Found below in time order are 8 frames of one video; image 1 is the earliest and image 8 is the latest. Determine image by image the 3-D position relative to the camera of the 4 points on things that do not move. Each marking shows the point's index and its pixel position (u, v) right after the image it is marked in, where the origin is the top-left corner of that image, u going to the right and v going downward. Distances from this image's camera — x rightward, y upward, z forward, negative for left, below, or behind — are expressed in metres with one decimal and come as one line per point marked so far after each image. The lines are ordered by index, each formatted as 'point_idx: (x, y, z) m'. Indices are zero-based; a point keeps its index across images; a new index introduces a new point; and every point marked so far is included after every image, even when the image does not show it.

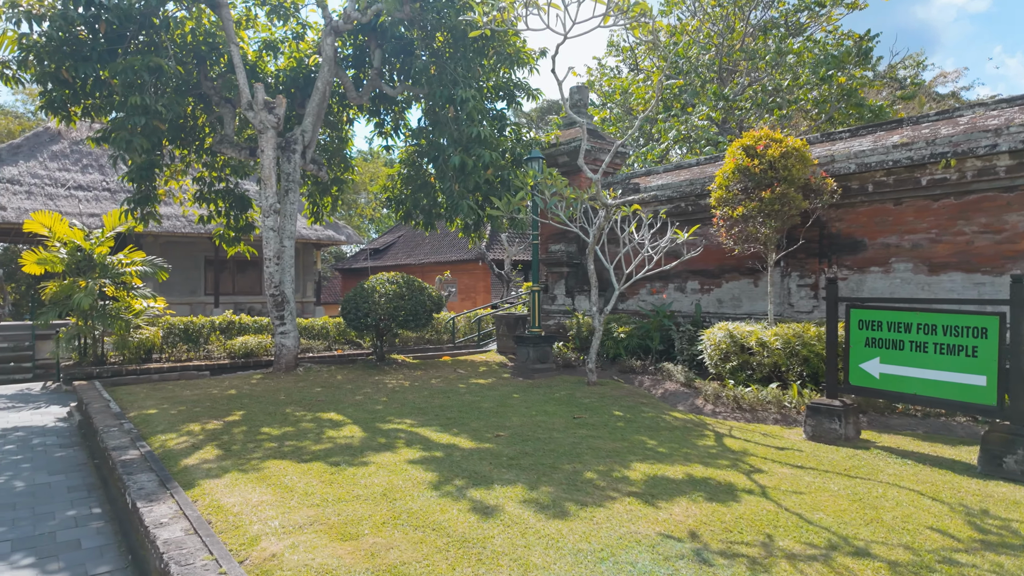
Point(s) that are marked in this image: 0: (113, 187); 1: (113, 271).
0: (-10.4, +2.6, +15.4) m
1: (-6.3, +0.3, +9.3) m
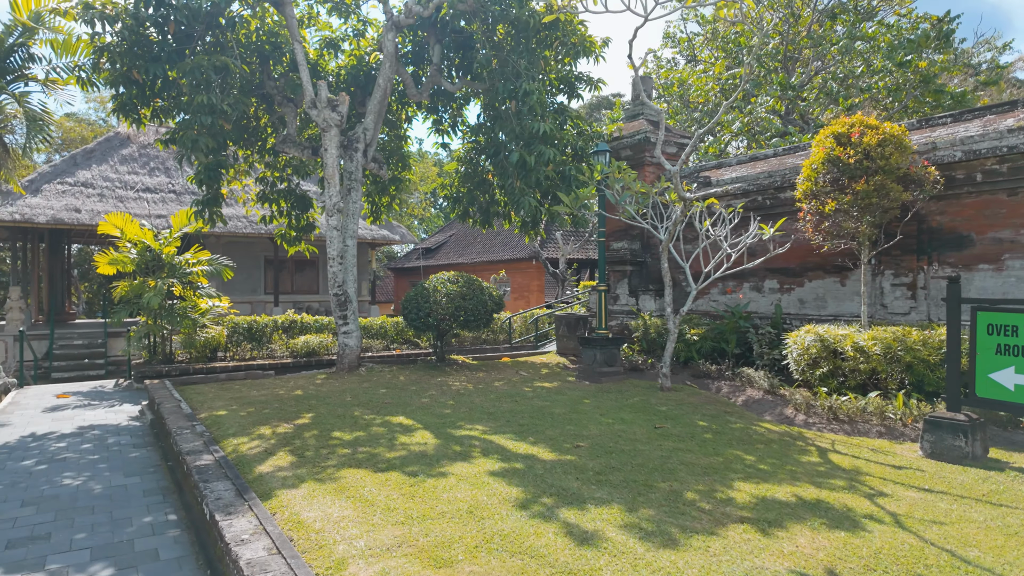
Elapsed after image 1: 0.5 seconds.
0: (-8.9, +2.6, +15.8) m
1: (-5.3, +0.3, +9.4) m
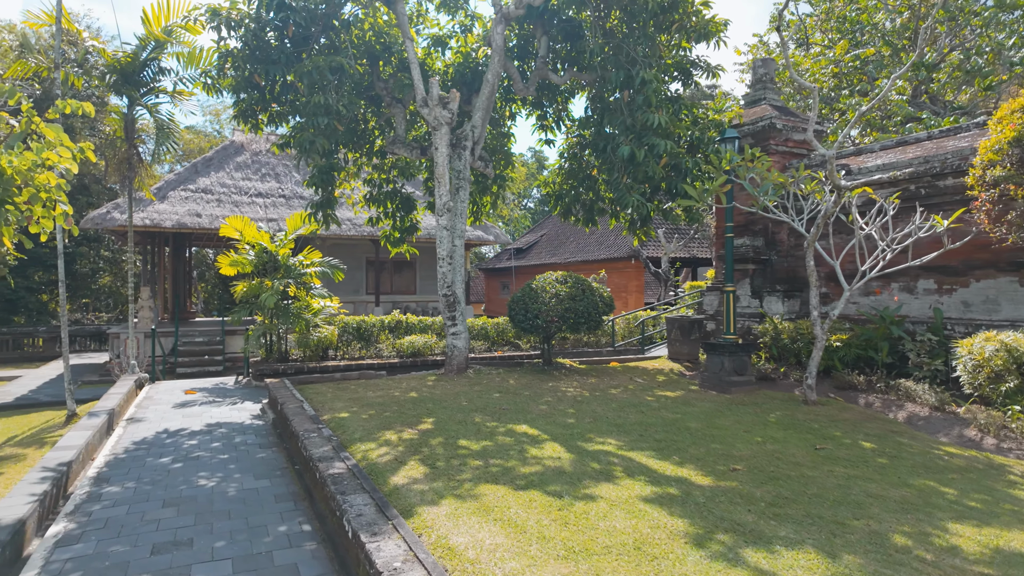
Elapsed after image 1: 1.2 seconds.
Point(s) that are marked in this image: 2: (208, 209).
0: (-6.3, +2.6, +16.5) m
1: (-3.6, +0.3, +9.6) m
2: (-7.5, +1.9, +14.5) m
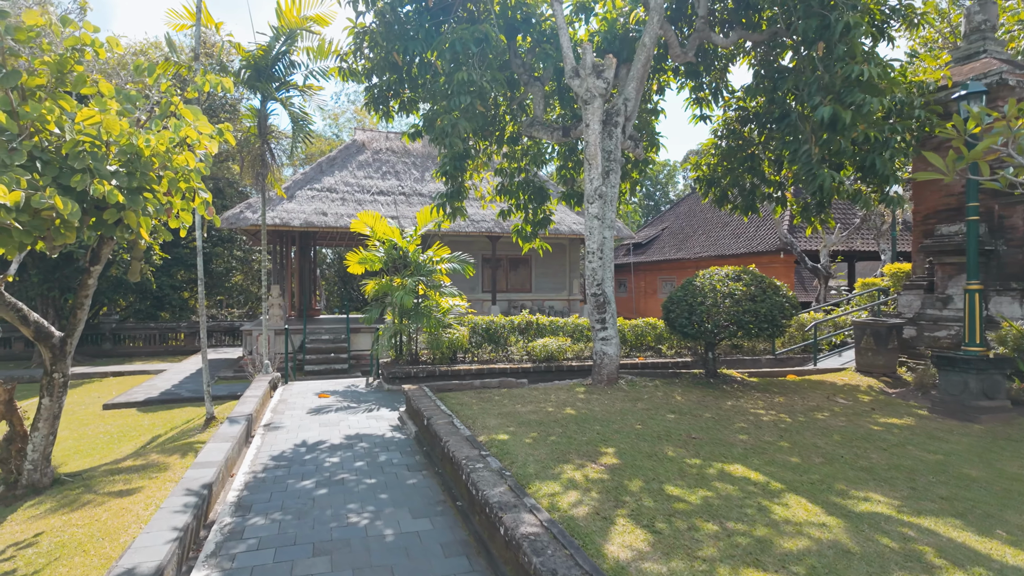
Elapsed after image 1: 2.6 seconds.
0: (-2.9, +2.7, +16.2) m
1: (-1.4, +0.3, +9.0) m
2: (-4.4, +2.0, +14.4) m
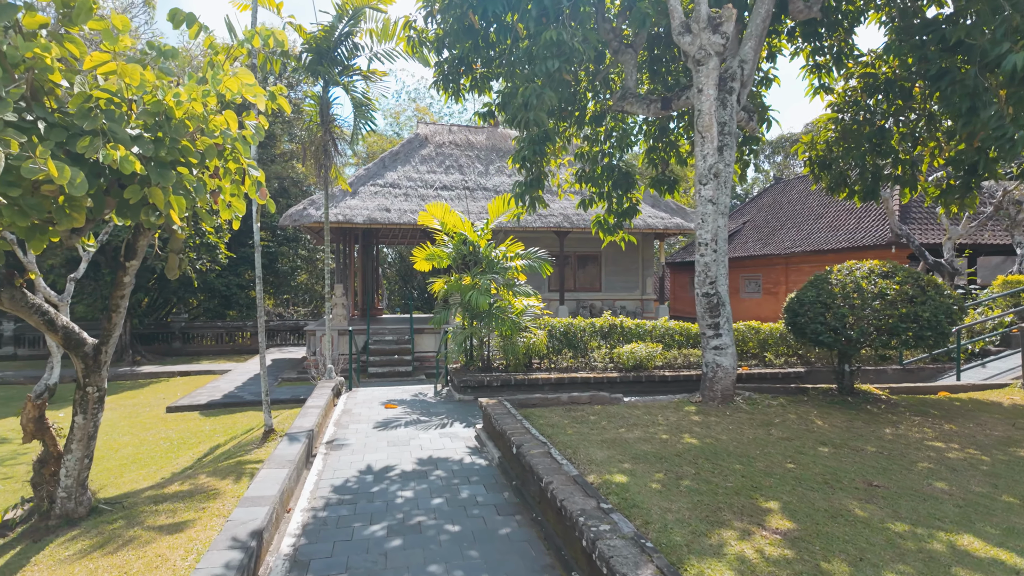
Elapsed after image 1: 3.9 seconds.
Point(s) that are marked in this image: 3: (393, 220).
0: (-1.0, +2.7, +15.4) m
1: (-0.2, +0.3, +8.1) m
2: (-2.7, +2.0, +13.8) m
3: (-2.7, +1.5, +13.2) m
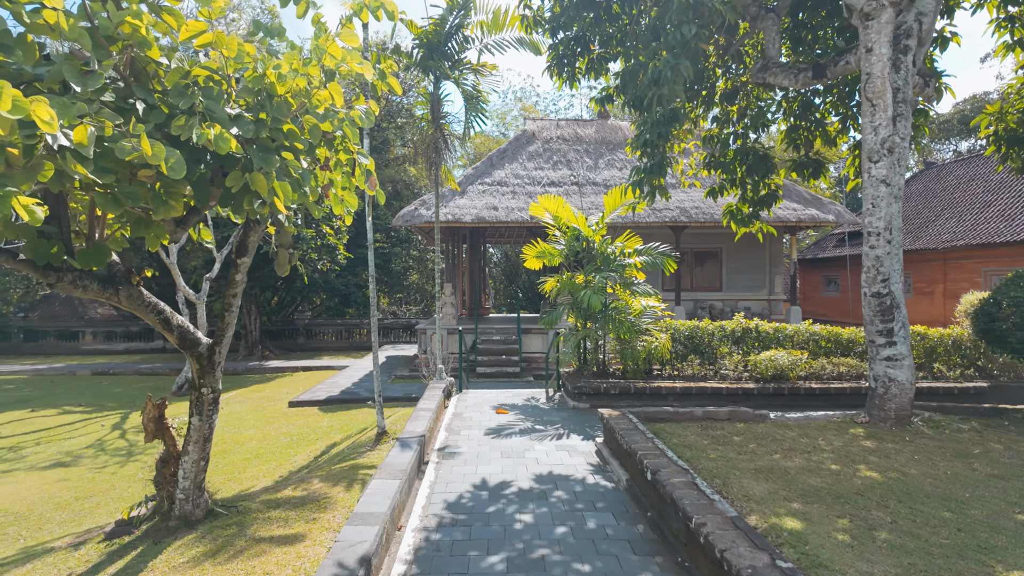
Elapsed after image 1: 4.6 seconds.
0: (+1.8, +2.7, +14.8) m
1: (+1.3, +0.3, +7.5) m
2: (-0.2, +2.0, +13.5) m
3: (-0.2, +1.5, +12.9) m
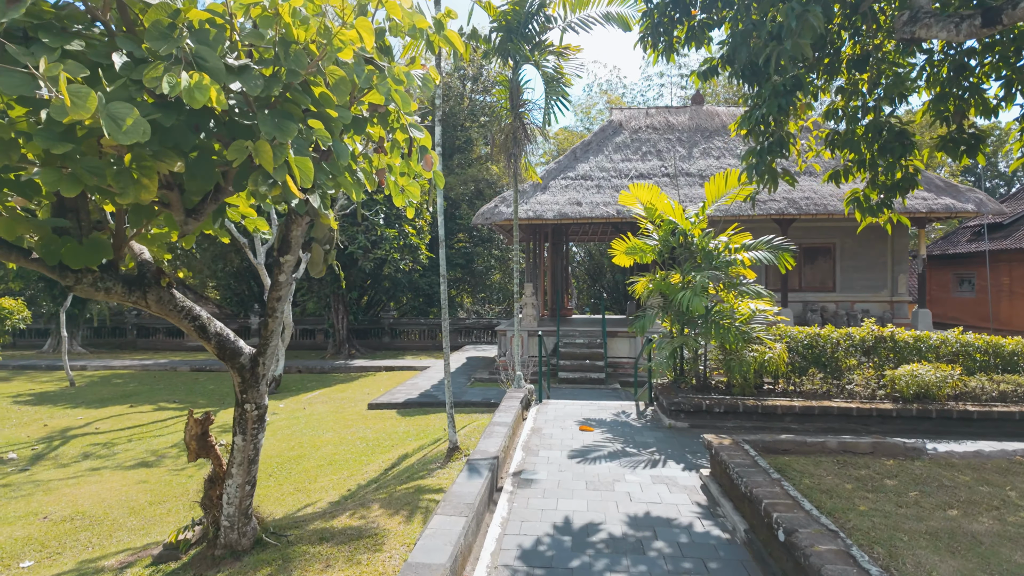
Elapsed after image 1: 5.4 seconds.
0: (+3.8, +2.7, +13.7) m
1: (+2.3, +0.3, +6.5) m
2: (+1.7, +2.0, +12.7) m
3: (+1.5, +1.5, +12.1) m
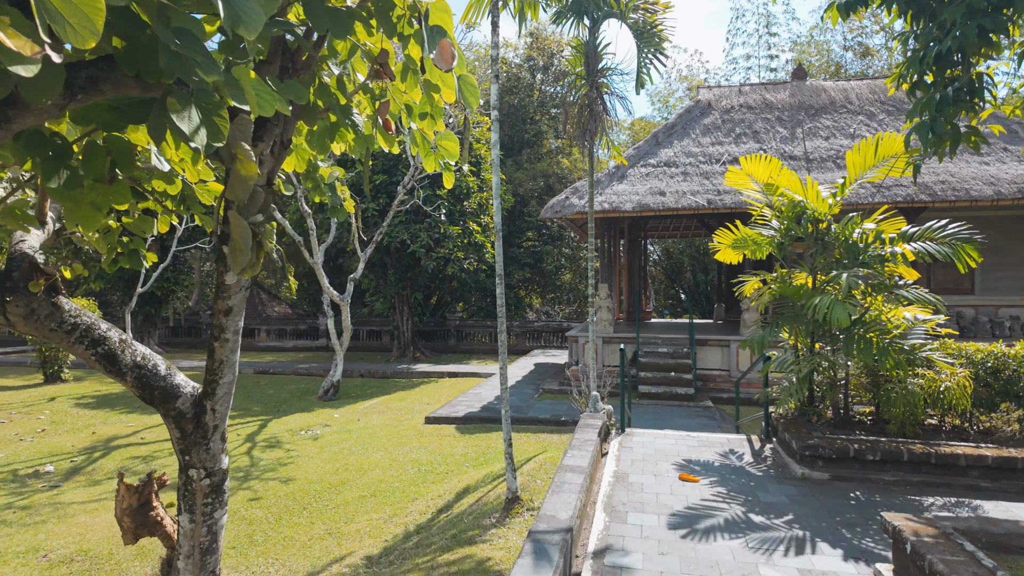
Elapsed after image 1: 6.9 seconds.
0: (+5.2, +2.7, +11.9) m
1: (+2.9, +0.3, +4.9) m
2: (+3.1, +2.0, +11.1) m
3: (+2.9, +1.5, +10.5) m
